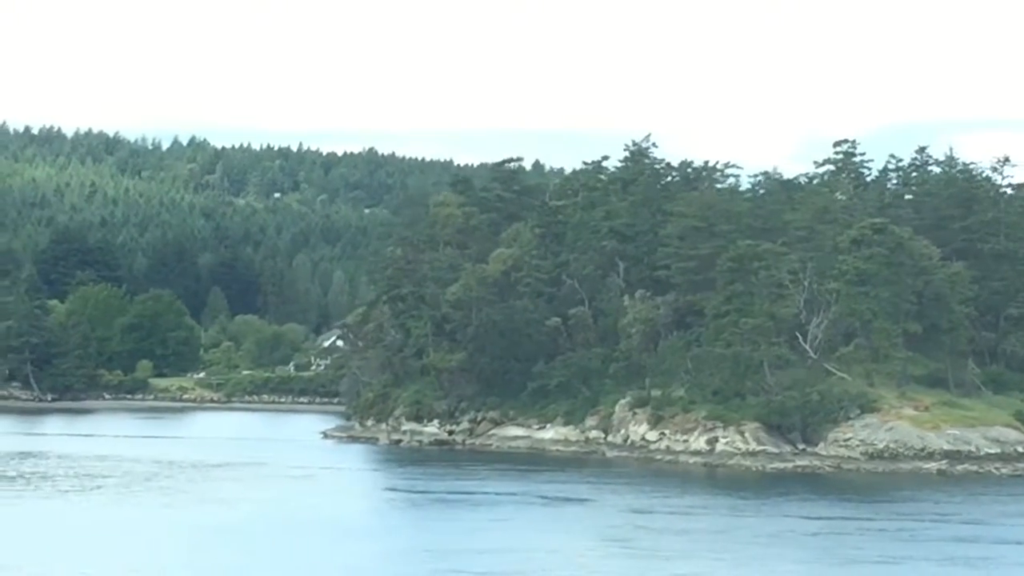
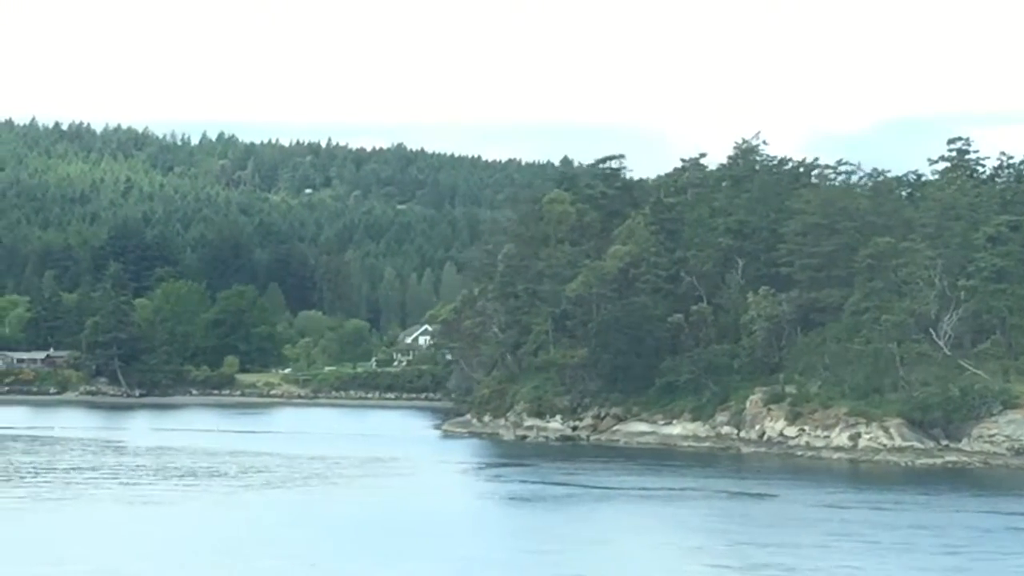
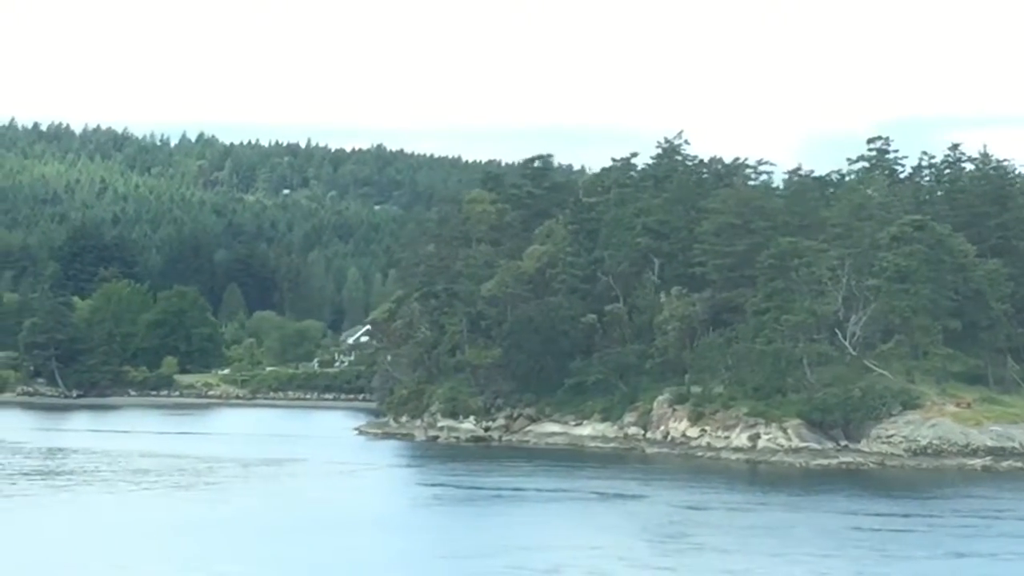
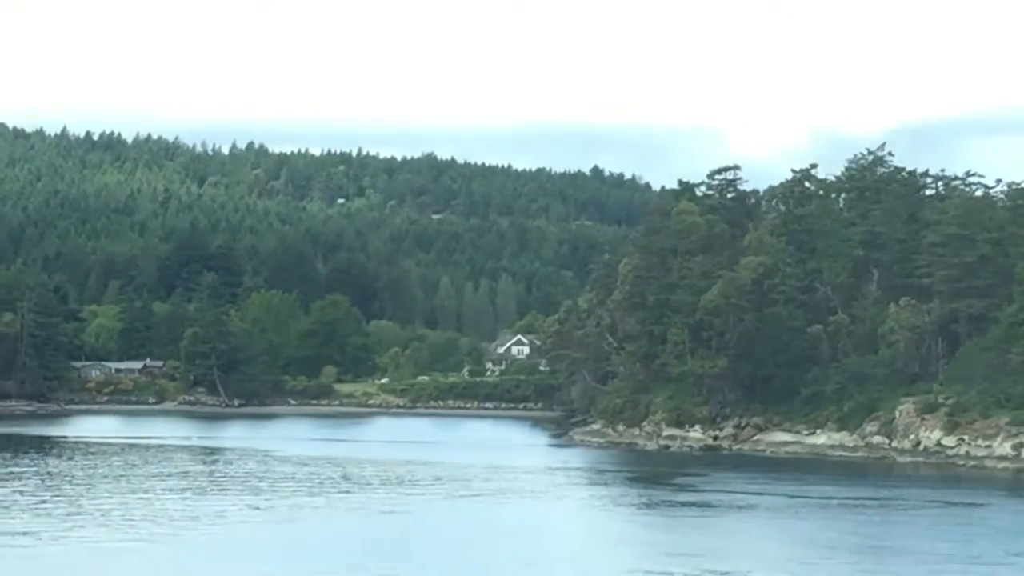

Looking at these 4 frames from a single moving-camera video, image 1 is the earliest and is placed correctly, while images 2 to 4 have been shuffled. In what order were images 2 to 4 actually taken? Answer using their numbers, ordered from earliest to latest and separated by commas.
3, 2, 4
